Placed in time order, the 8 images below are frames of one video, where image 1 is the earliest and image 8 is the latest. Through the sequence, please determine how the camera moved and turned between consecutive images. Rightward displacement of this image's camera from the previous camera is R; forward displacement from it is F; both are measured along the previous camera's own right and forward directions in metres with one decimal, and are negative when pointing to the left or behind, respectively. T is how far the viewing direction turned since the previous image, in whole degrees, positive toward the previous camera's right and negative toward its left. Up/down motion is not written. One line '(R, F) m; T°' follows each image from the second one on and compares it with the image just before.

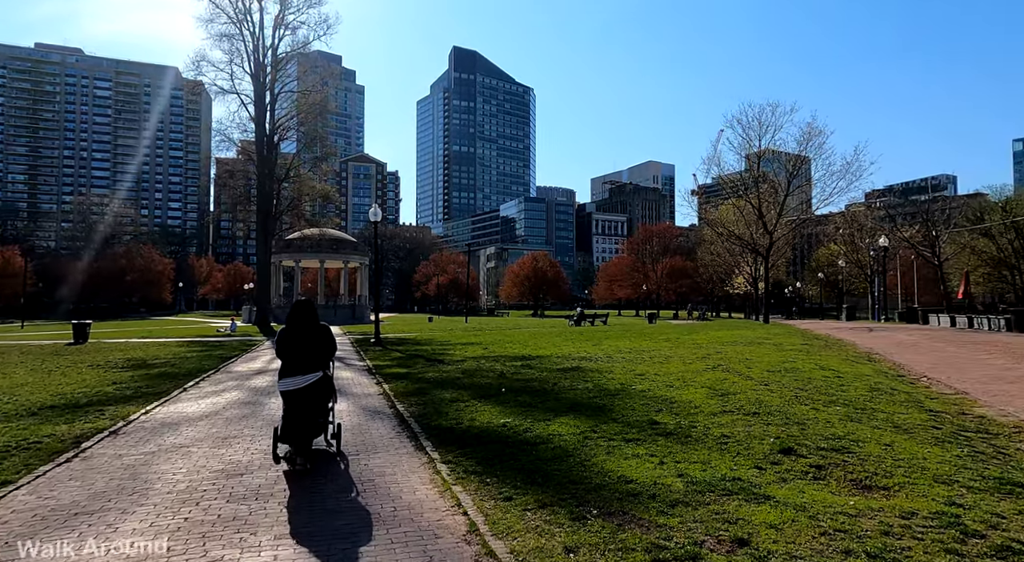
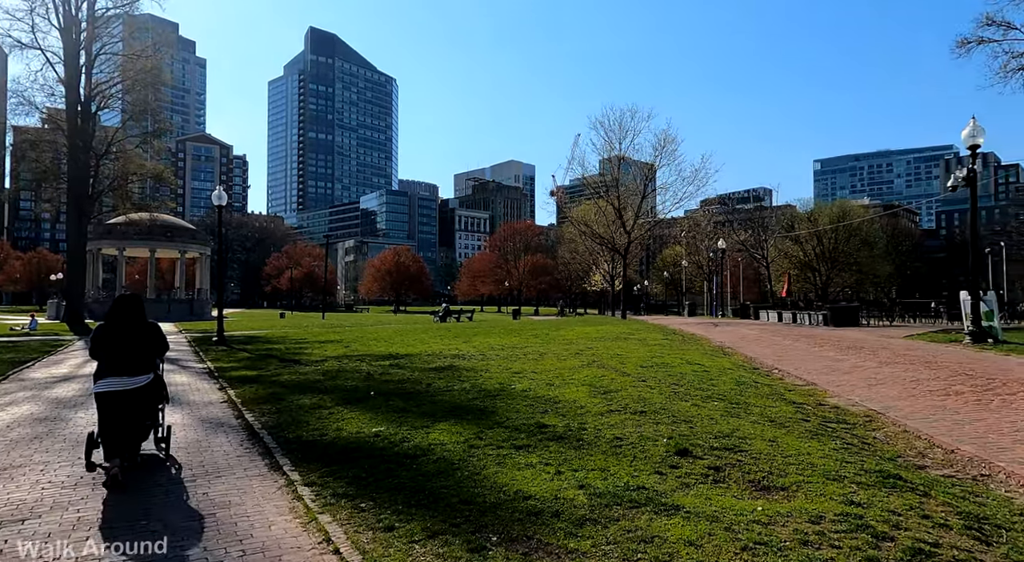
(-0.2, +0.8) m; +12°
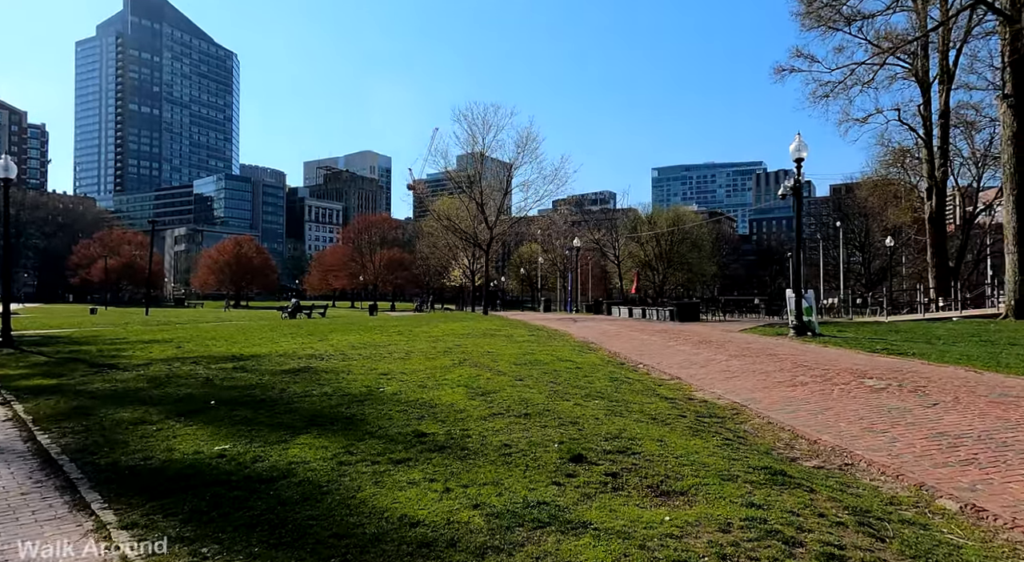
(-0.2, +0.7) m; +13°
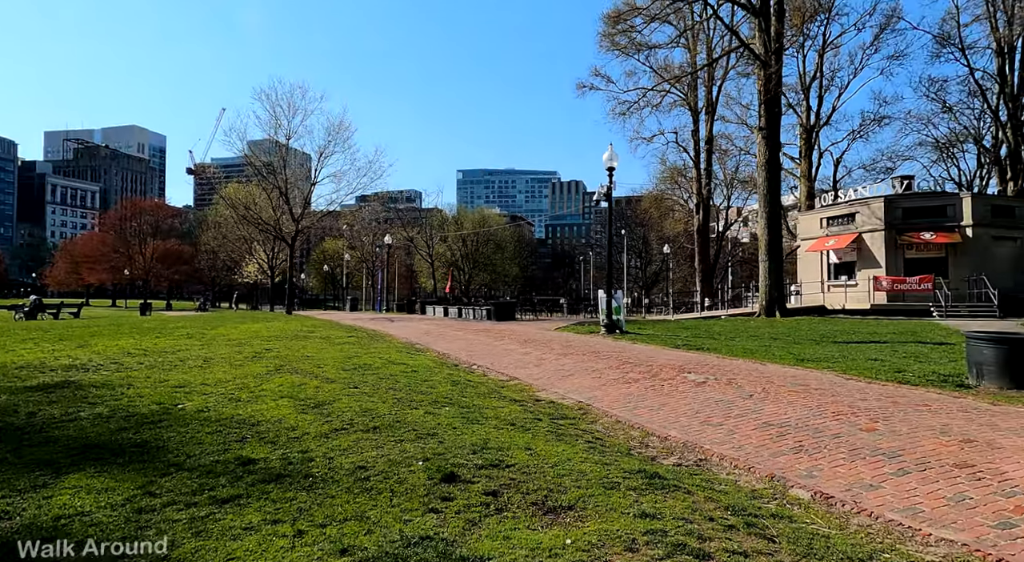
(-0.5, +0.8) m; +18°
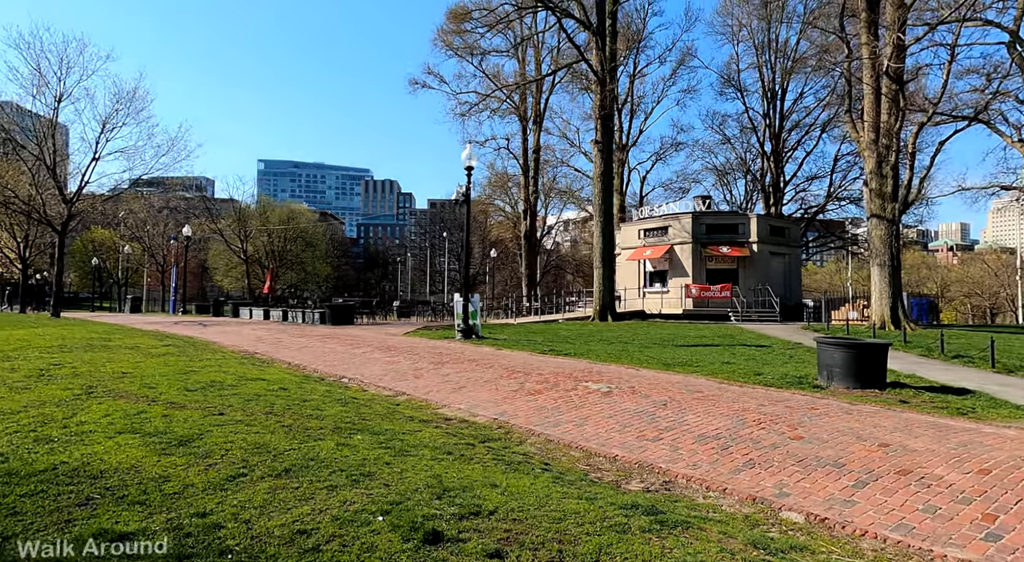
(-1.1, +1.3) m; +16°
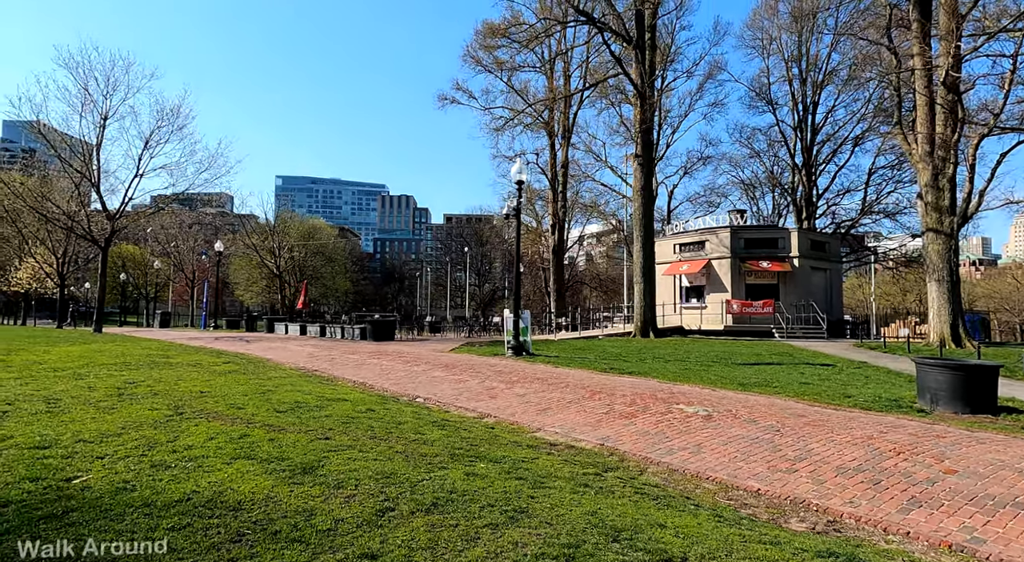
(-1.0, +0.6) m; -2°
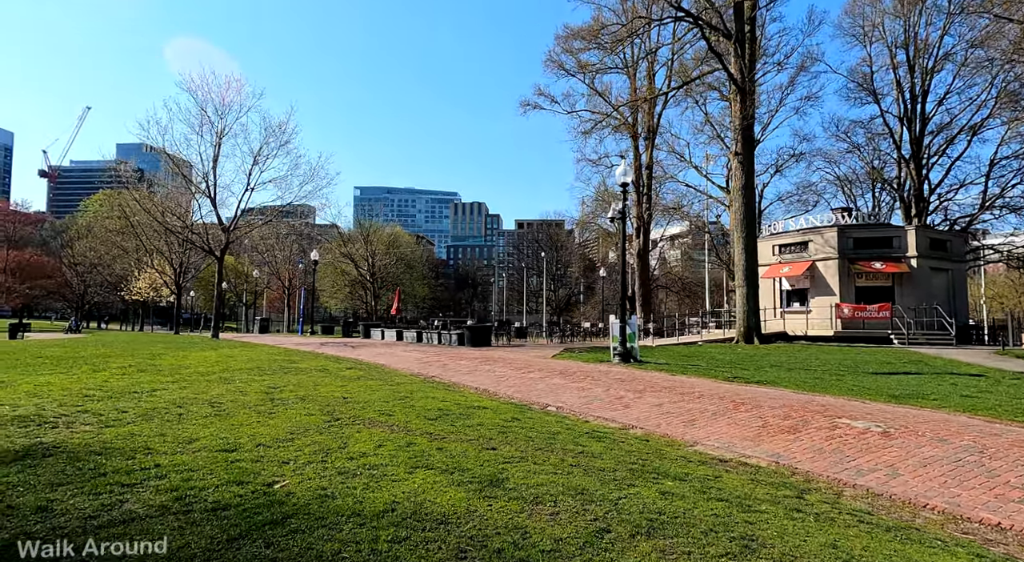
(-0.9, +0.5) m; -7°
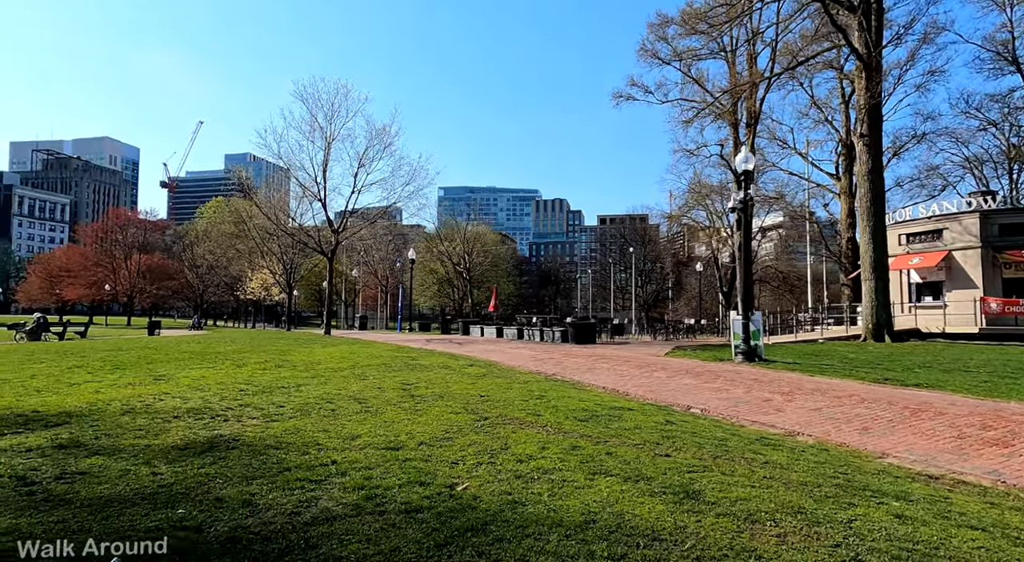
(-0.7, +0.6) m; -8°
